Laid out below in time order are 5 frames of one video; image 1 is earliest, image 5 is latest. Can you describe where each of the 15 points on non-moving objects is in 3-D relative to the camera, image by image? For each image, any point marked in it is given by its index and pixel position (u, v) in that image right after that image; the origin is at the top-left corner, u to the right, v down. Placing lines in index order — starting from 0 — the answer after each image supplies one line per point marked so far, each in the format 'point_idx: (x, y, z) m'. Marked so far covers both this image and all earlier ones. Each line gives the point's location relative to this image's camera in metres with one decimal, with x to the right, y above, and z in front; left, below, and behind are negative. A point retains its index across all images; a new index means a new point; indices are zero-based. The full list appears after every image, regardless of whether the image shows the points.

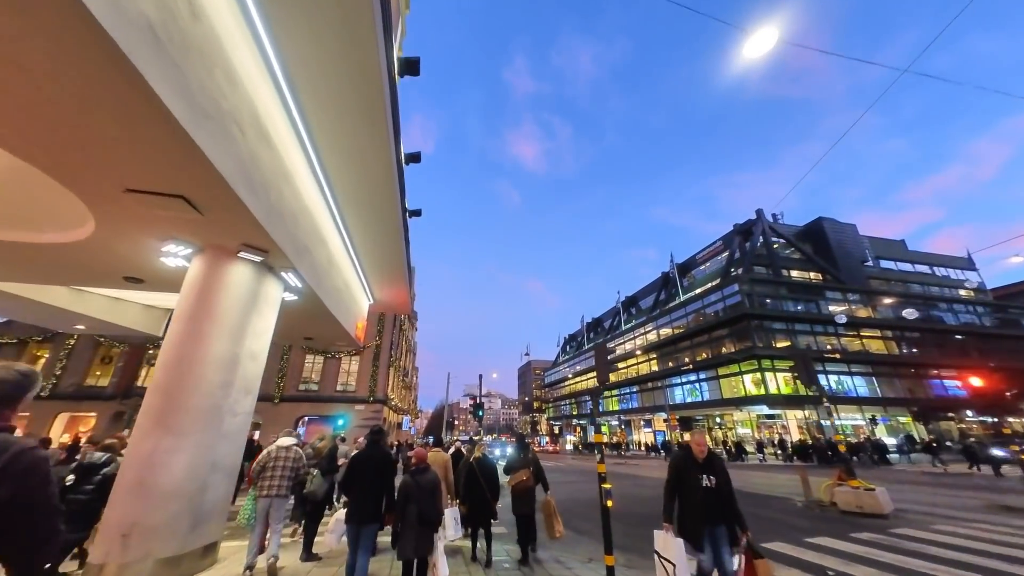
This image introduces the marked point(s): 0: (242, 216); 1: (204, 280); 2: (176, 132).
0: (-3.7, +1.0, +5.4) m
1: (-4.6, +0.1, +5.8) m
2: (-3.4, +1.6, +4.0) m
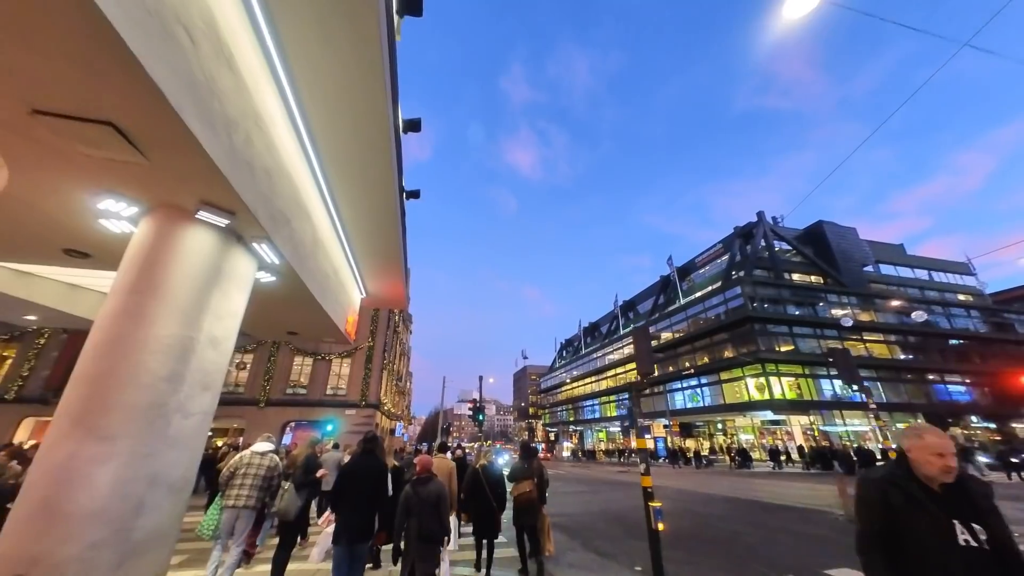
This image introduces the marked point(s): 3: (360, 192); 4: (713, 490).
0: (-3.4, +1.4, +4.2) m
1: (-4.3, +0.5, +4.7) m
2: (-3.1, +2.0, +2.9) m
3: (-3.0, +1.9, +7.6) m
4: (+8.4, -8.6, +16.6) m
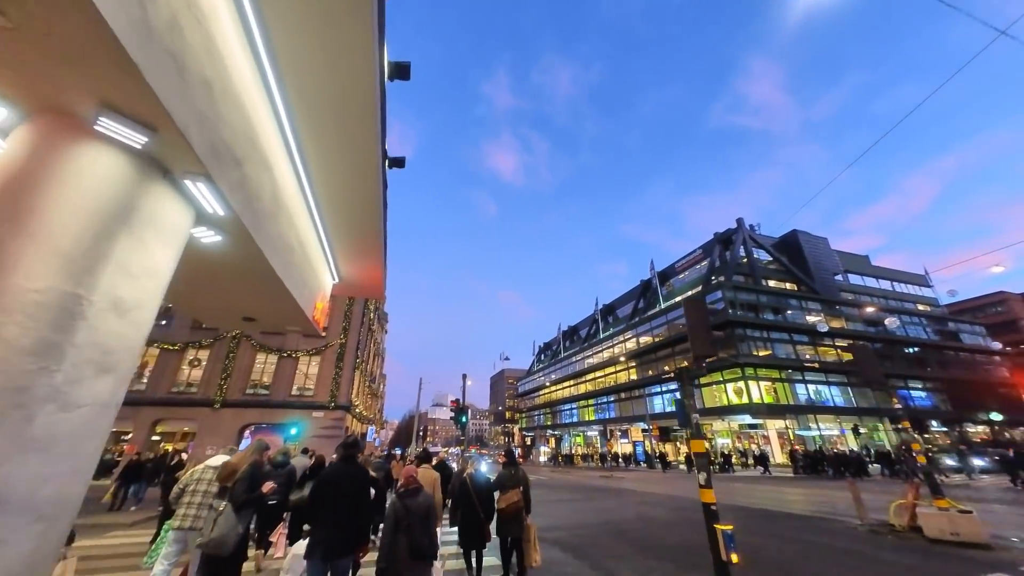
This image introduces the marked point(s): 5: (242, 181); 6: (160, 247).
0: (-3.2, +1.9, +2.9) m
1: (-4.1, +1.1, +3.3) m
2: (-2.8, +2.5, +1.6) m
3: (-2.9, +2.3, +6.3) m
4: (+7.8, -8.5, +15.8) m
5: (-3.5, +1.4, +5.0) m
6: (-3.7, +0.5, +4.1) m
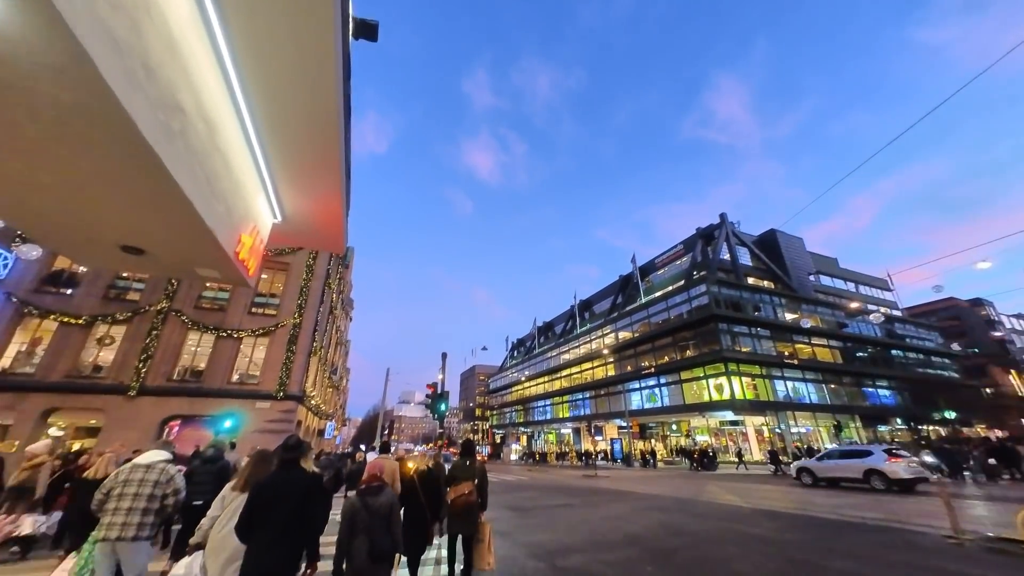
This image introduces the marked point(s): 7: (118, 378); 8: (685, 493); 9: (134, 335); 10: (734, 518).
0: (-2.4, +3.1, +0.1) m
1: (-3.4, +2.3, +0.4) m
2: (-1.9, +3.7, -1.2) m
3: (-2.4, +3.6, +3.5) m
4: (+7.2, -7.5, +13.8) m
5: (-2.9, +2.6, +2.2) m
6: (-3.1, +1.7, +1.3) m
7: (-17.9, -4.1, +17.8) m
8: (+6.9, -8.2, +15.5) m
9: (-17.8, -2.2, +18.4) m
10: (+5.5, -5.6, +9.6) m
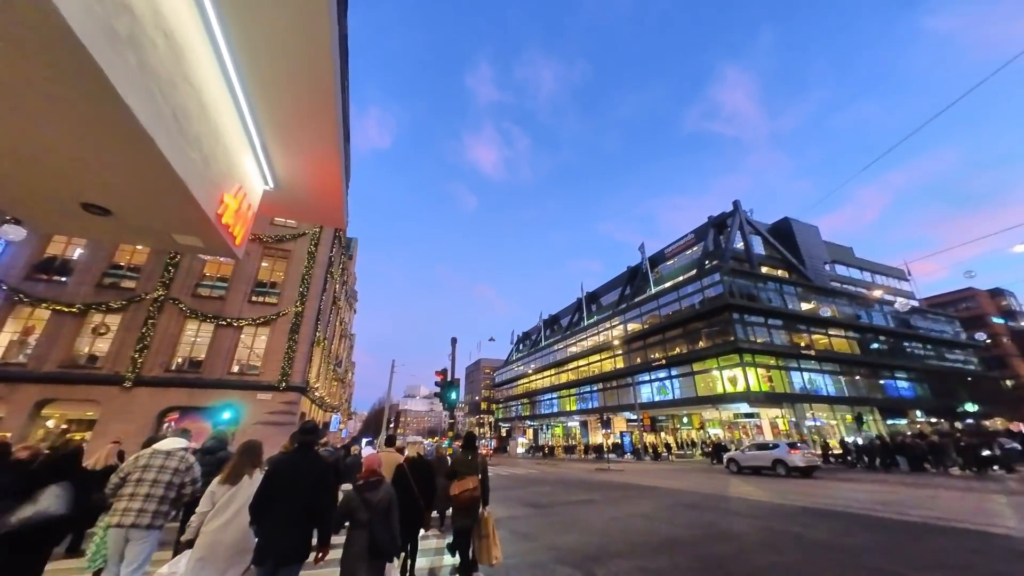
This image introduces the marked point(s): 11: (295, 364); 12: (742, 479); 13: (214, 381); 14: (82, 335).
0: (-2.1, +3.6, -0.9) m
1: (-3.1, +2.7, -0.6) m
2: (-1.6, +4.1, -2.2) m
3: (-2.1, +4.0, +2.5) m
4: (+7.7, -6.8, +12.9) m
5: (-2.6, +3.1, +1.2) m
6: (-2.8, +2.1, +0.3) m
7: (-17.4, -3.5, +17.1) m
8: (+7.4, -7.5, +14.6) m
9: (-17.3, -1.6, +17.7) m
10: (+6.0, -5.1, +8.6) m
11: (-10.8, -3.8, +19.4) m
12: (+10.4, -8.7, +17.7) m
13: (-13.6, -4.3, +17.9) m
14: (-18.9, -2.1, +17.2) m
